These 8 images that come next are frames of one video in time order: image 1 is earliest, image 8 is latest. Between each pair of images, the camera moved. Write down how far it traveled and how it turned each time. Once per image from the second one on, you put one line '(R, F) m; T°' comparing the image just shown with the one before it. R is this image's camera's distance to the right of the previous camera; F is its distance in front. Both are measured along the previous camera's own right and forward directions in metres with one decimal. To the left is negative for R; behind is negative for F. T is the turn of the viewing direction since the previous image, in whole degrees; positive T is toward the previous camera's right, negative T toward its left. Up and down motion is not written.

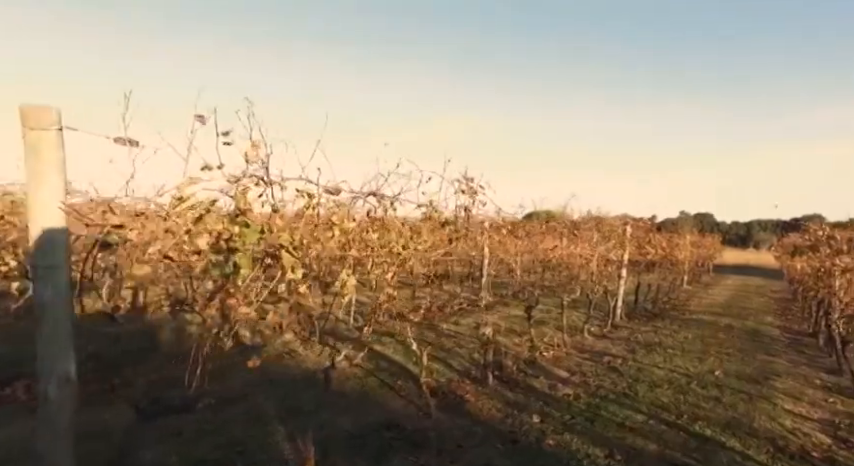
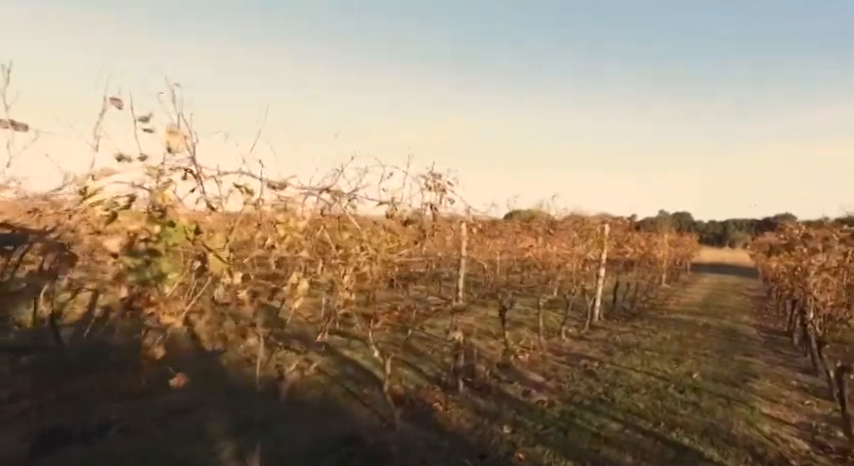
(+0.4, +0.6) m; +2°
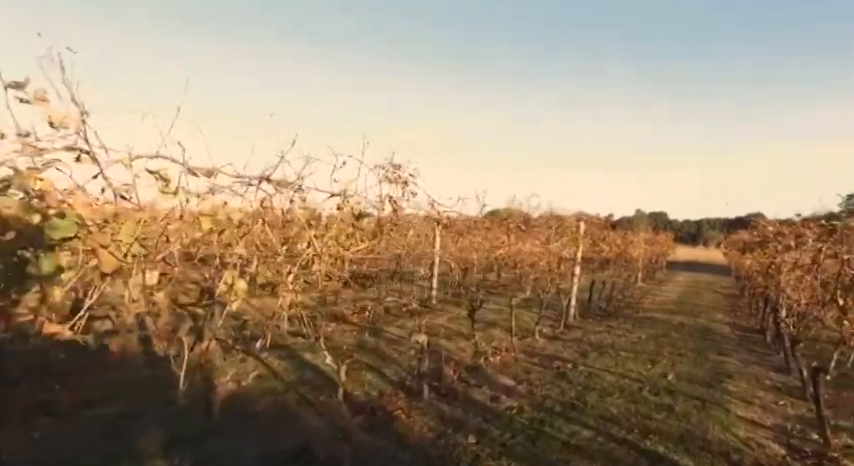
(+0.4, +0.6) m; +2°
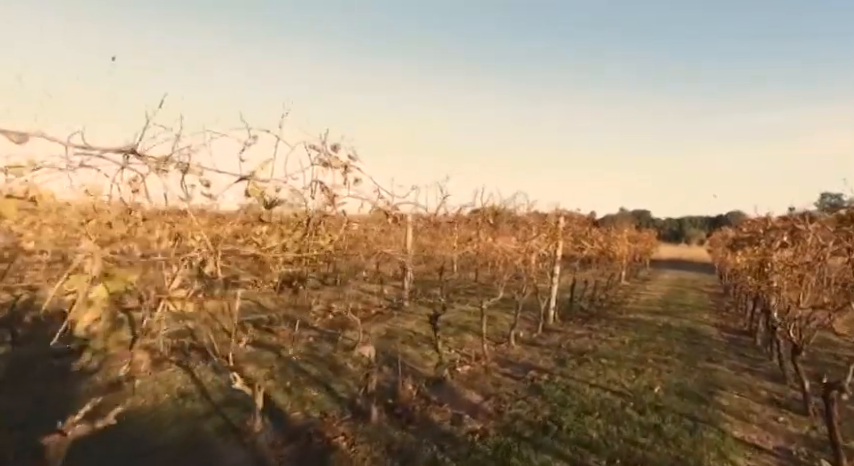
(+0.7, +1.4) m; +2°
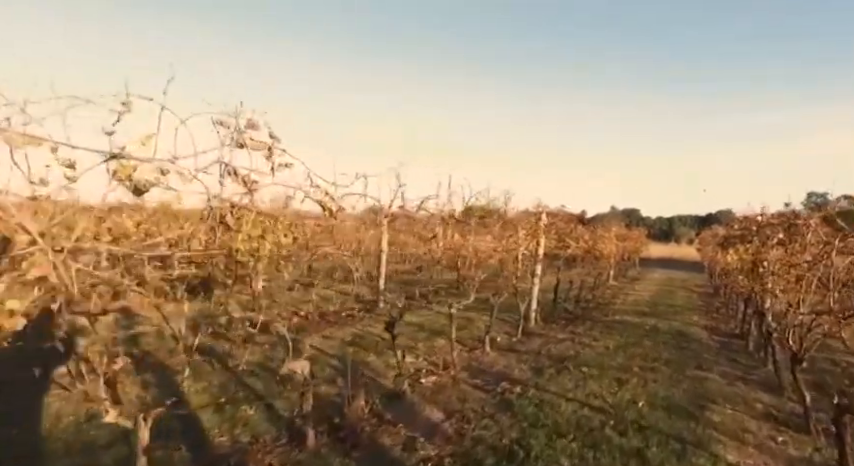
(+0.7, +1.1) m; +1°
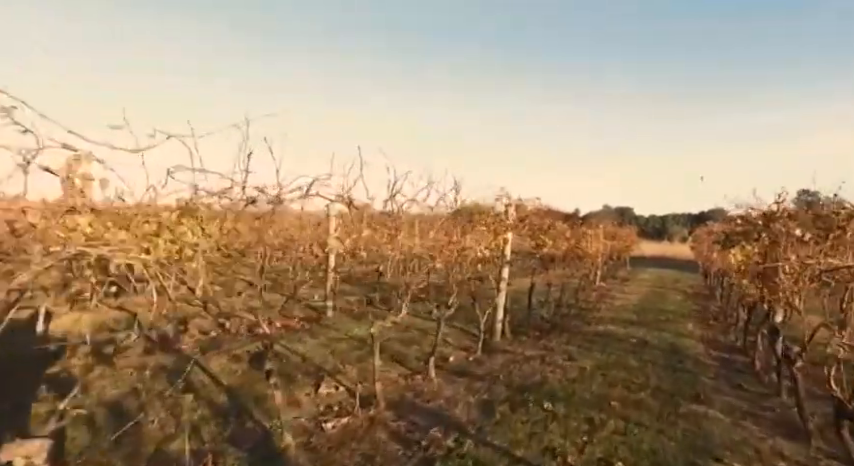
(+1.6, +2.6) m; +1°
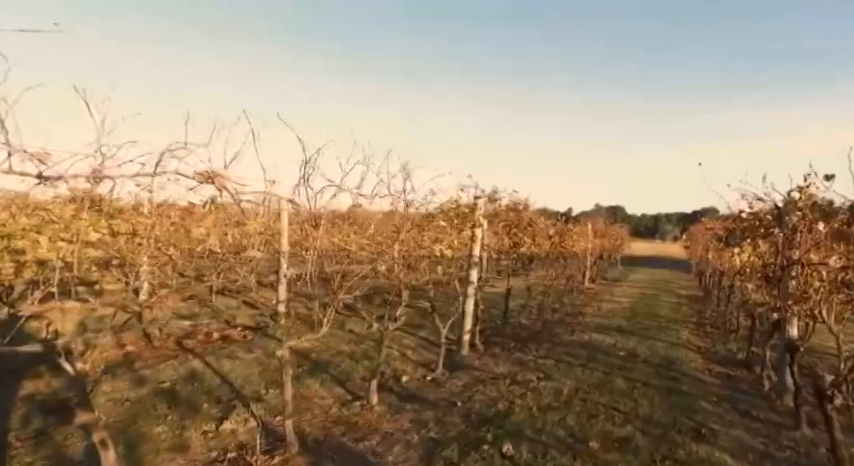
(+1.0, +1.9) m; +1°
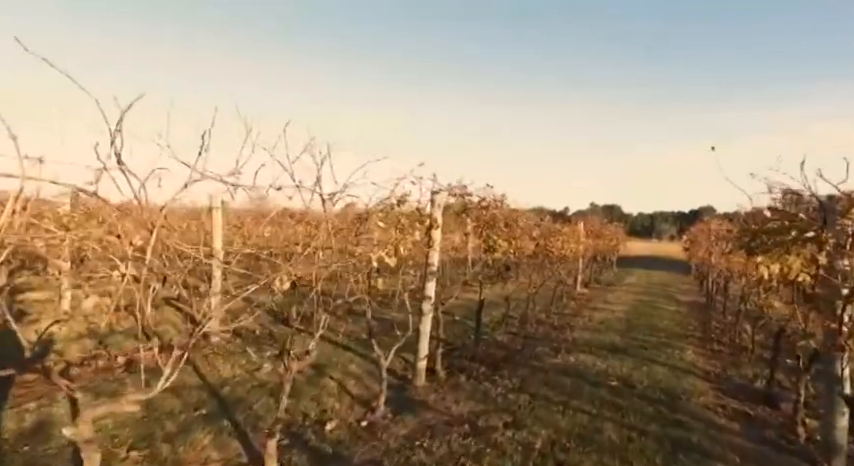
(+1.1, +2.2) m; 0°
